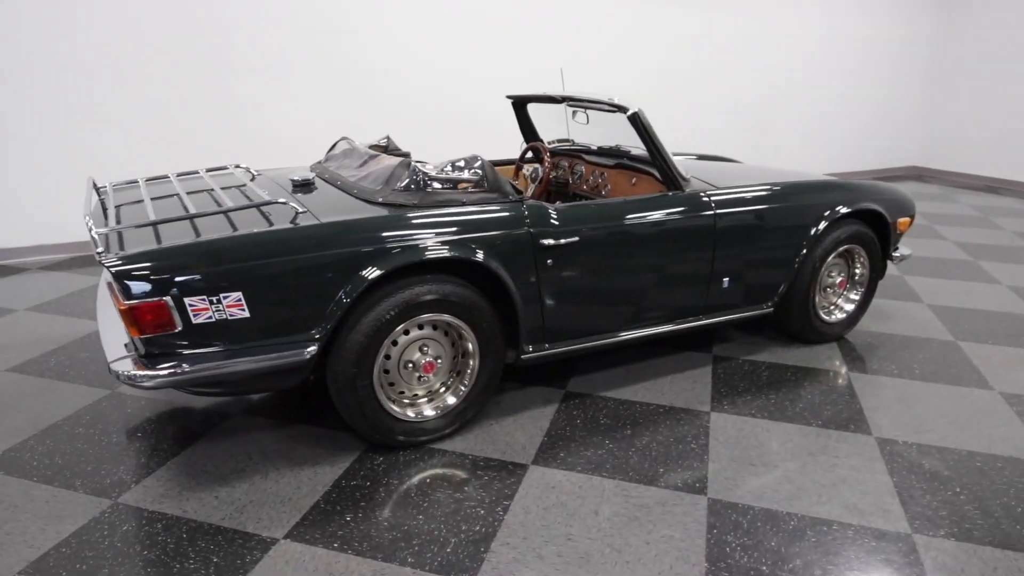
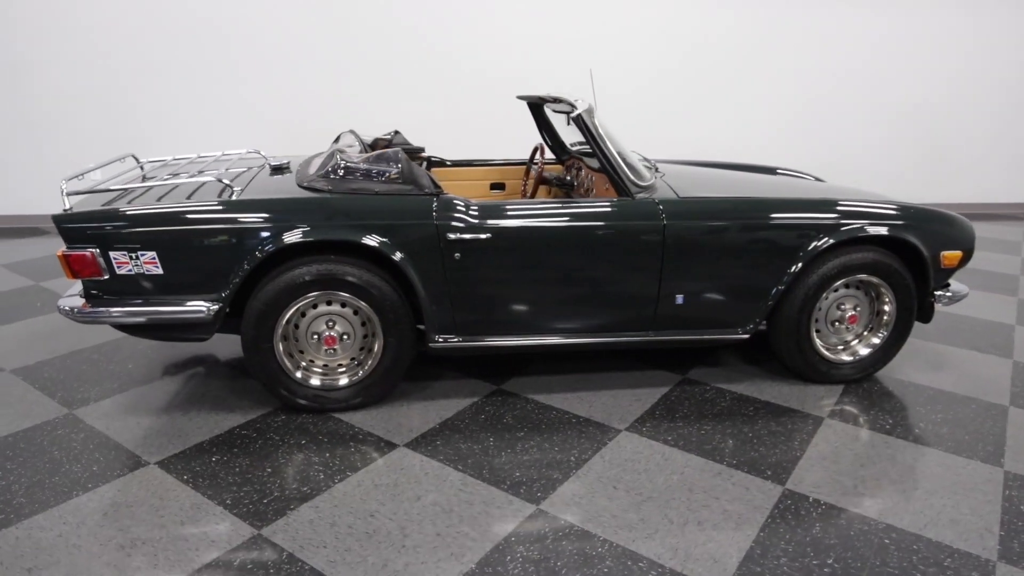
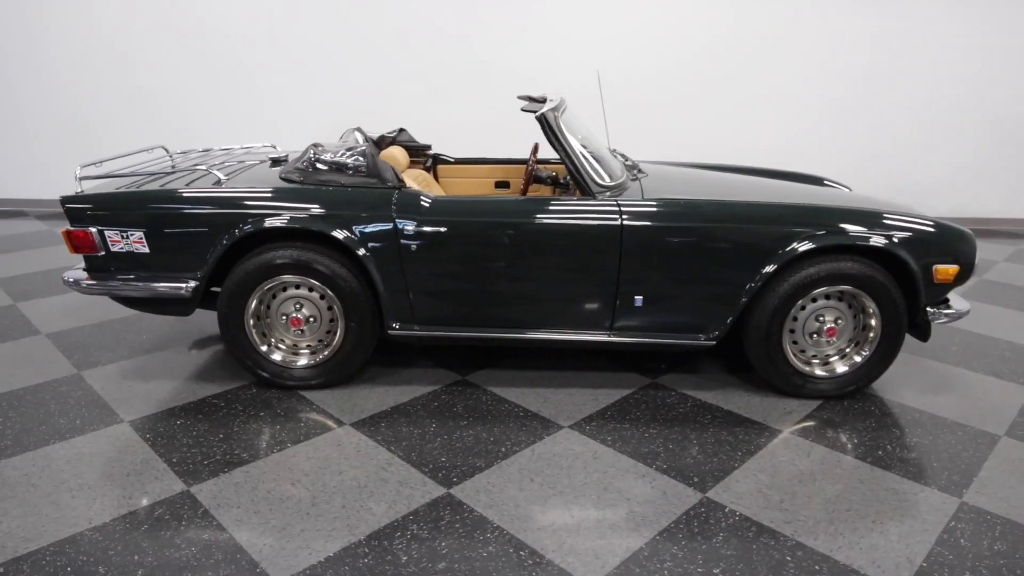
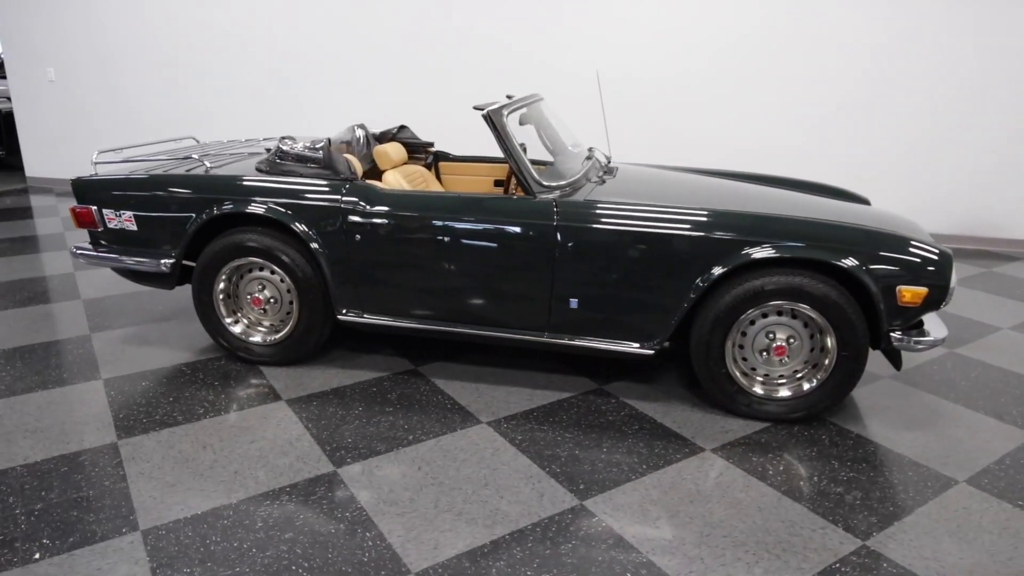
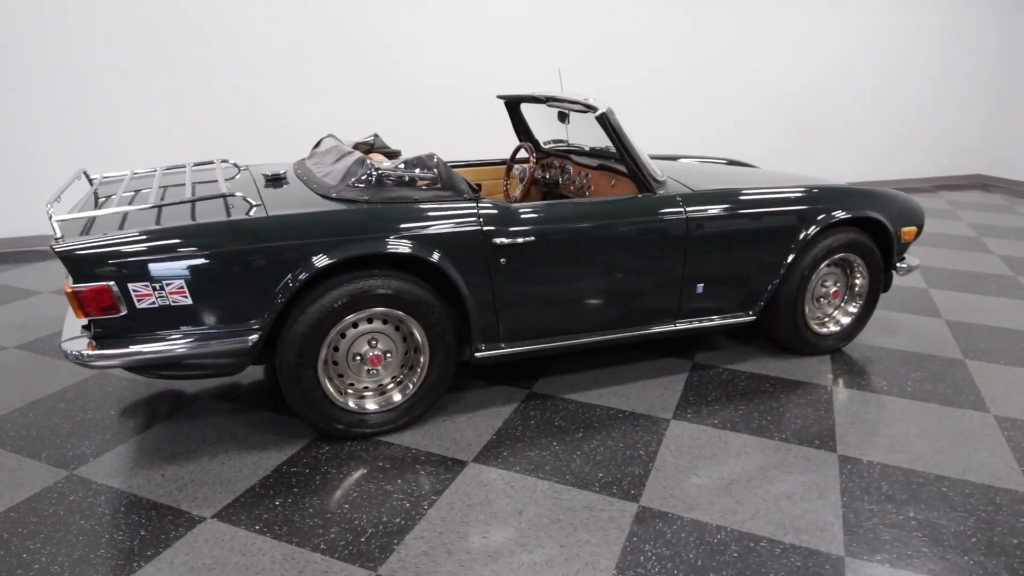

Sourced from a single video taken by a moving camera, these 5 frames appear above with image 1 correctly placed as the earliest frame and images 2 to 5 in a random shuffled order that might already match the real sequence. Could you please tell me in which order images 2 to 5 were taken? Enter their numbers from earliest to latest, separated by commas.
5, 2, 3, 4
